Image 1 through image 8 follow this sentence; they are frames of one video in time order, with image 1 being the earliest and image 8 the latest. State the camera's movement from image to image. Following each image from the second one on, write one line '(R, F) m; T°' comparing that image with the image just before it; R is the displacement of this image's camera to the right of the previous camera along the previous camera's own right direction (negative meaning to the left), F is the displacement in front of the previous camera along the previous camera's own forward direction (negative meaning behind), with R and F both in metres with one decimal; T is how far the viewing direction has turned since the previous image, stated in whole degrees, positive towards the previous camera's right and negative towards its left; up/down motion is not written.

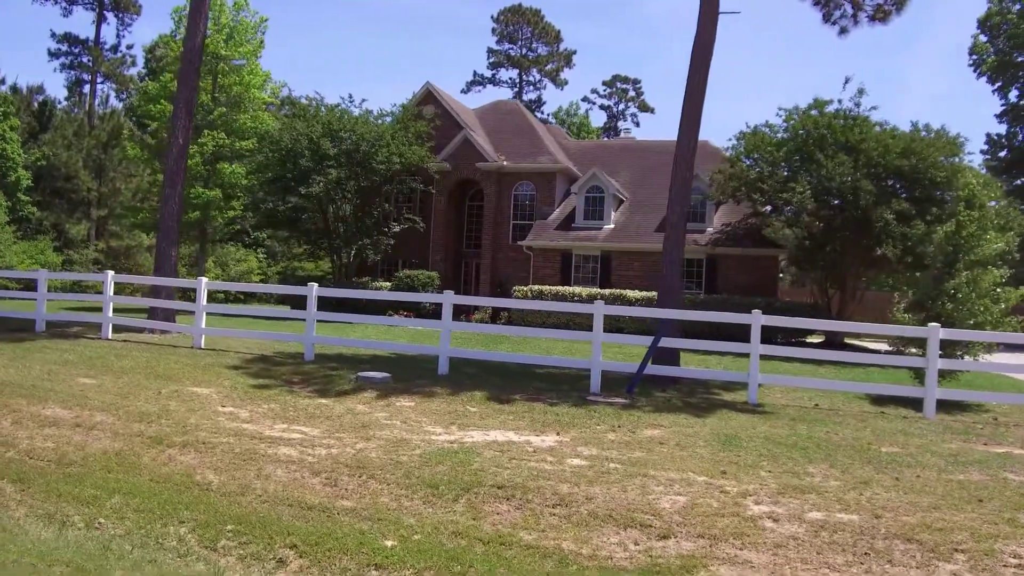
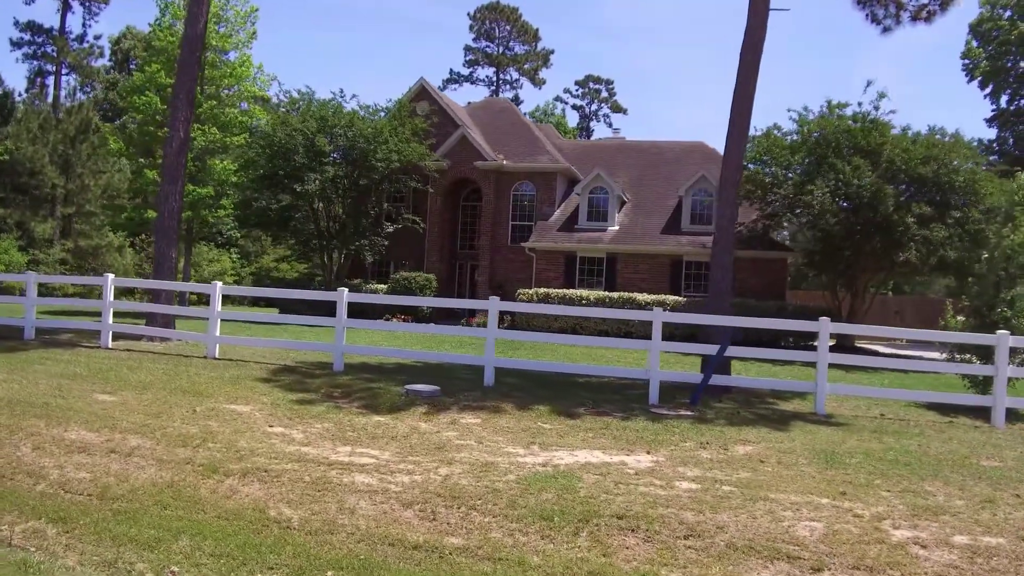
(-1.7, +0.8) m; +4°
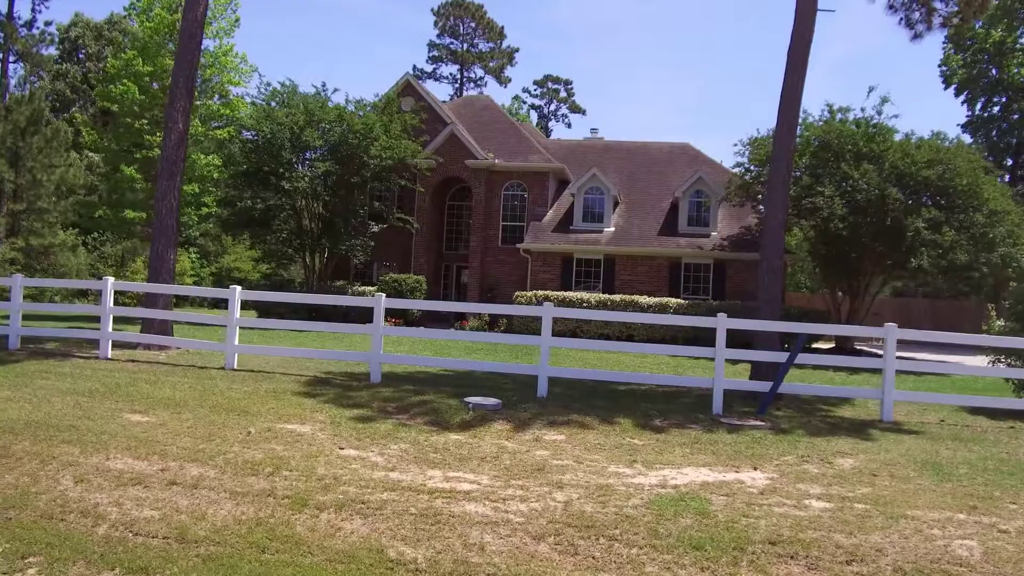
(-1.9, +0.7) m; +5°
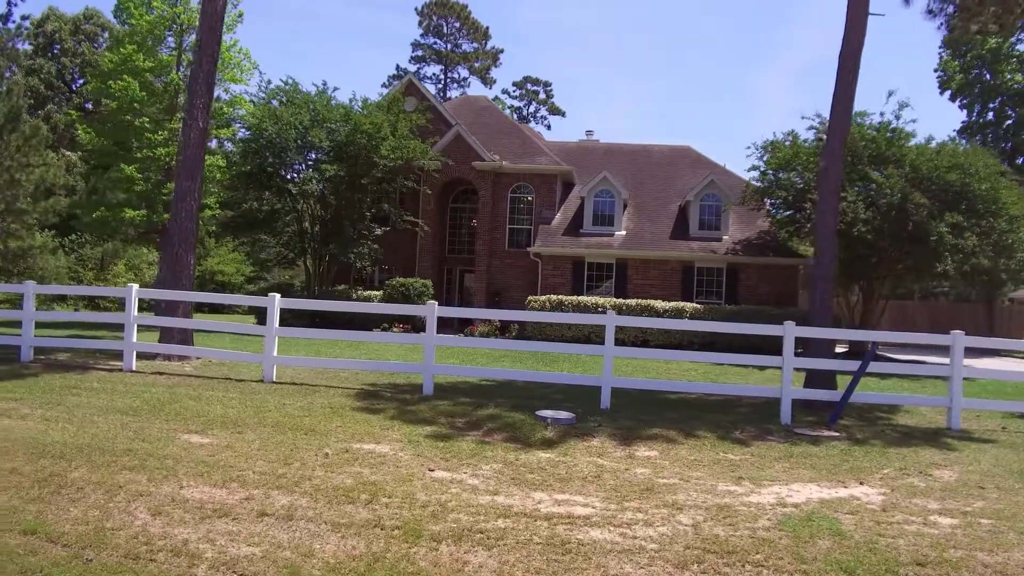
(-1.6, +0.5) m; +3°
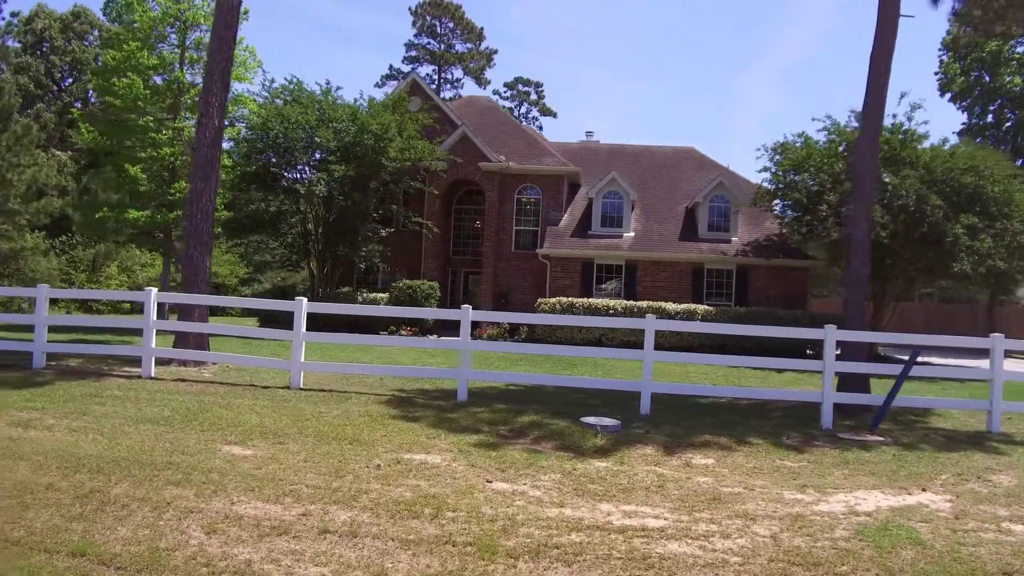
(-0.8, +0.3) m; +2°
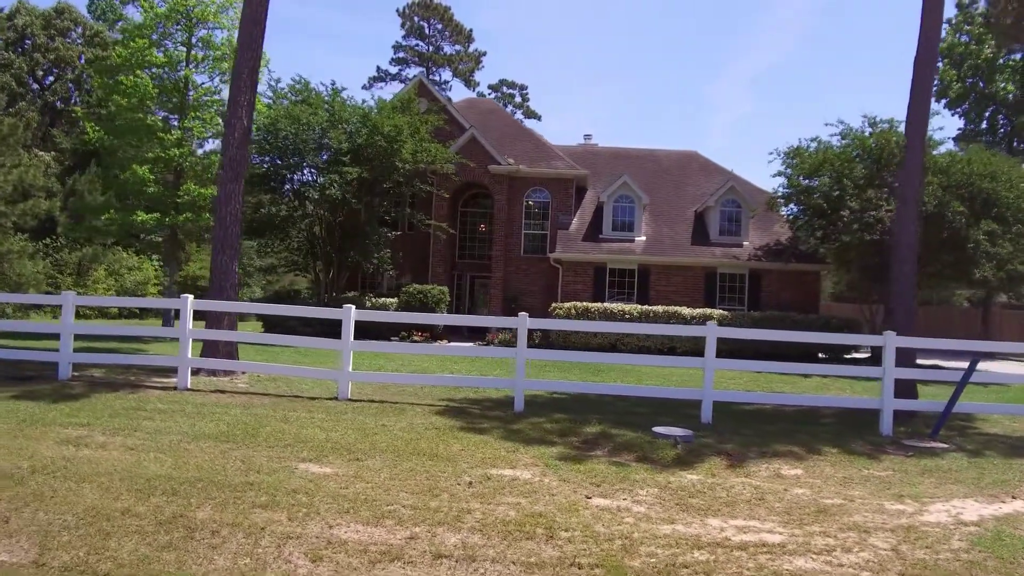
(-1.3, +0.3) m; +3°
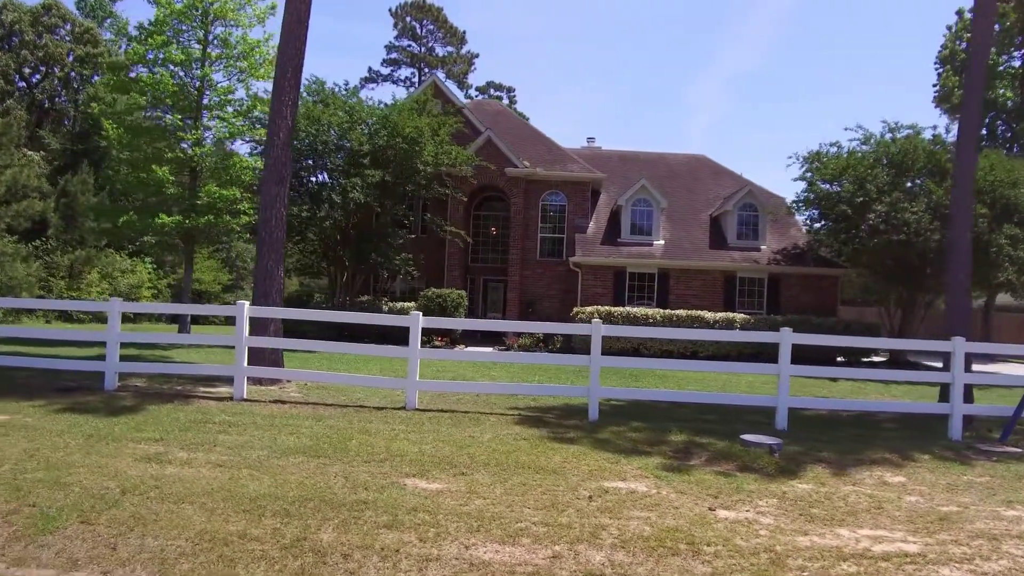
(-1.5, +0.2) m; +3°
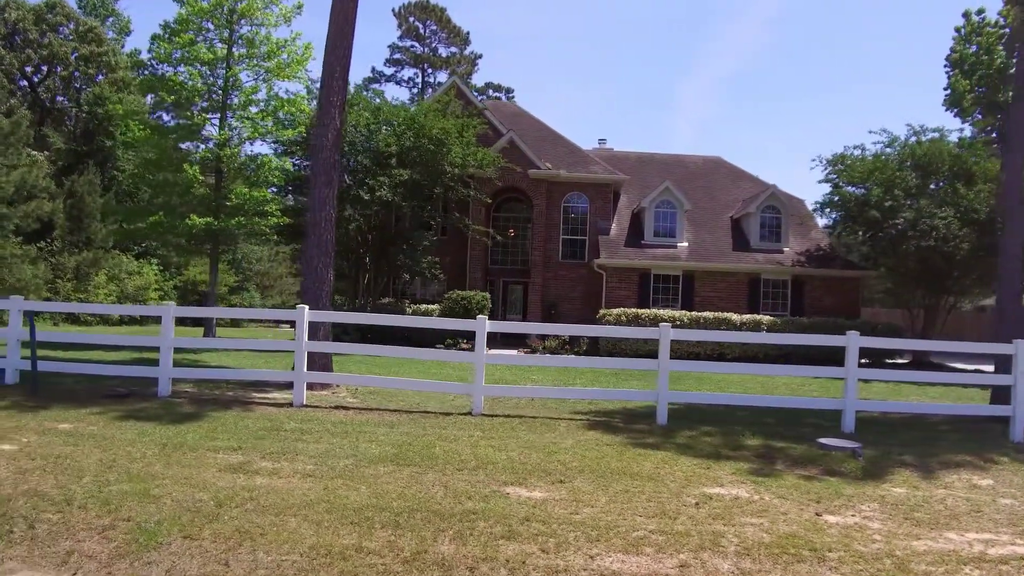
(-1.2, +0.1) m; +1°
